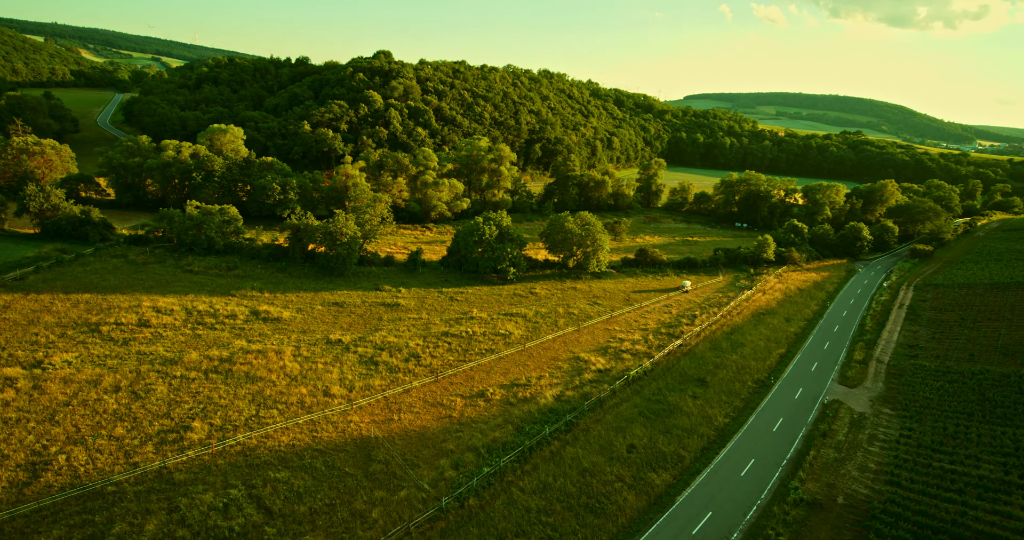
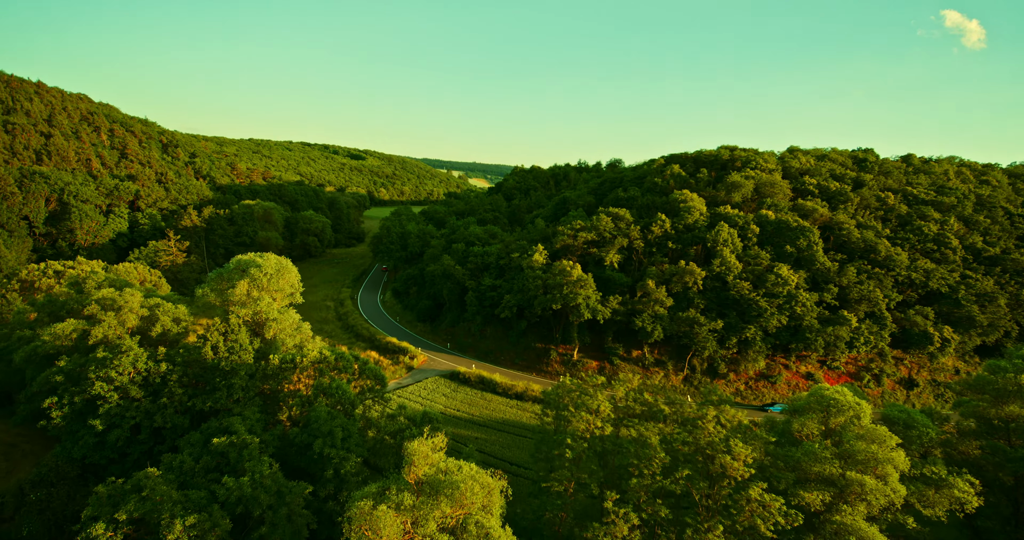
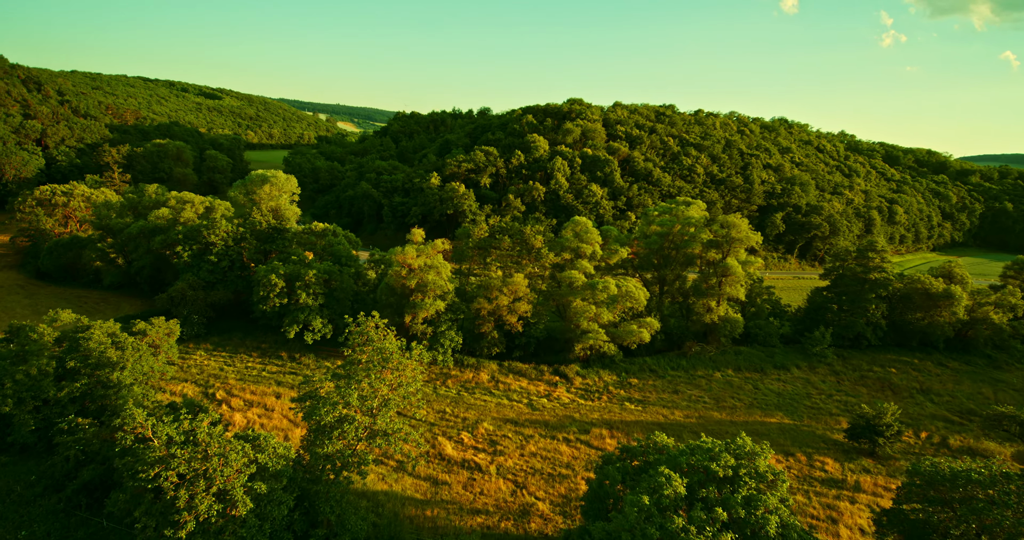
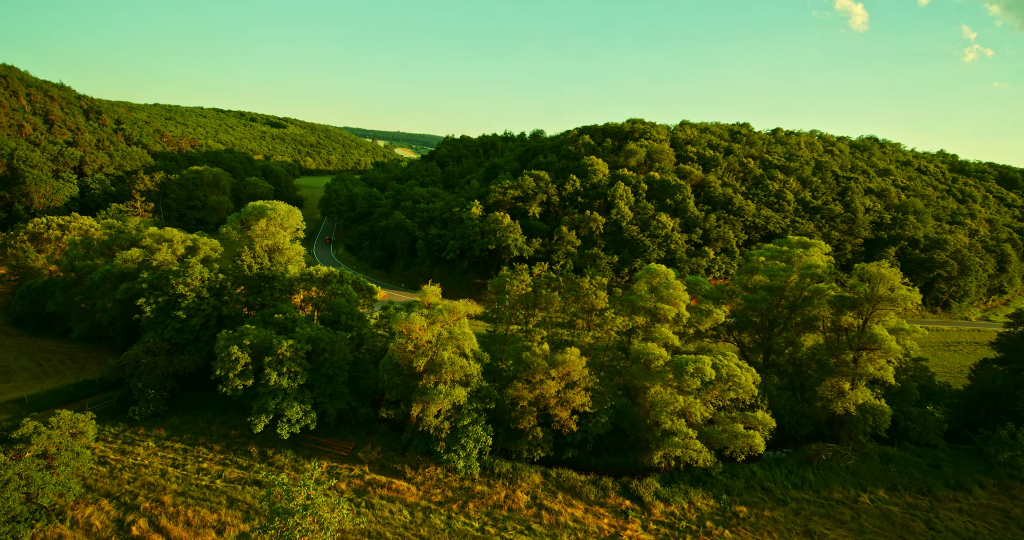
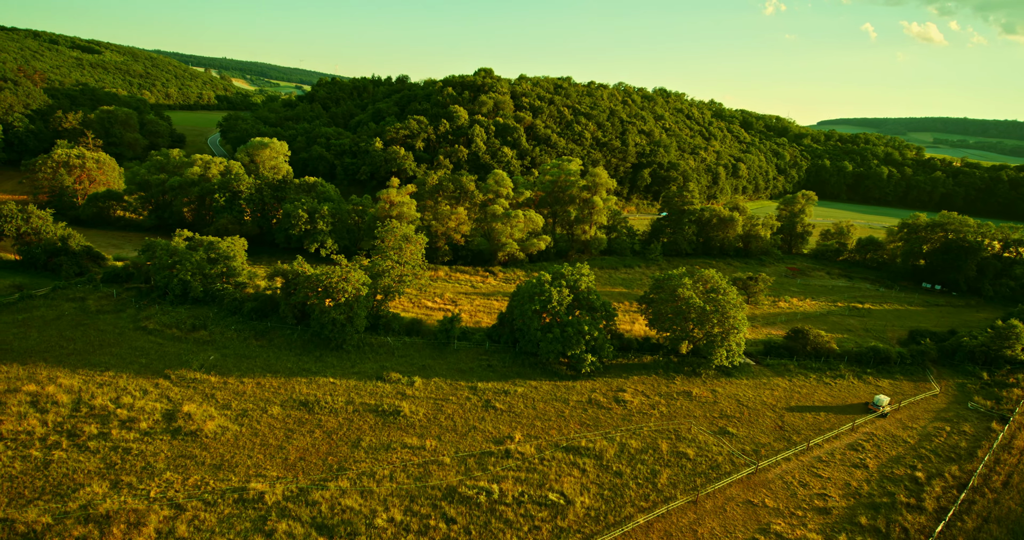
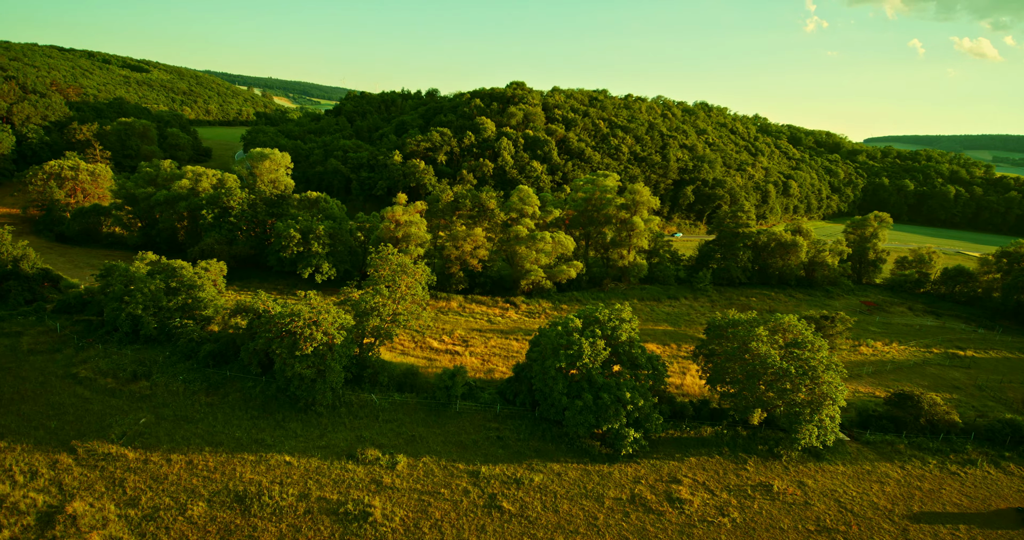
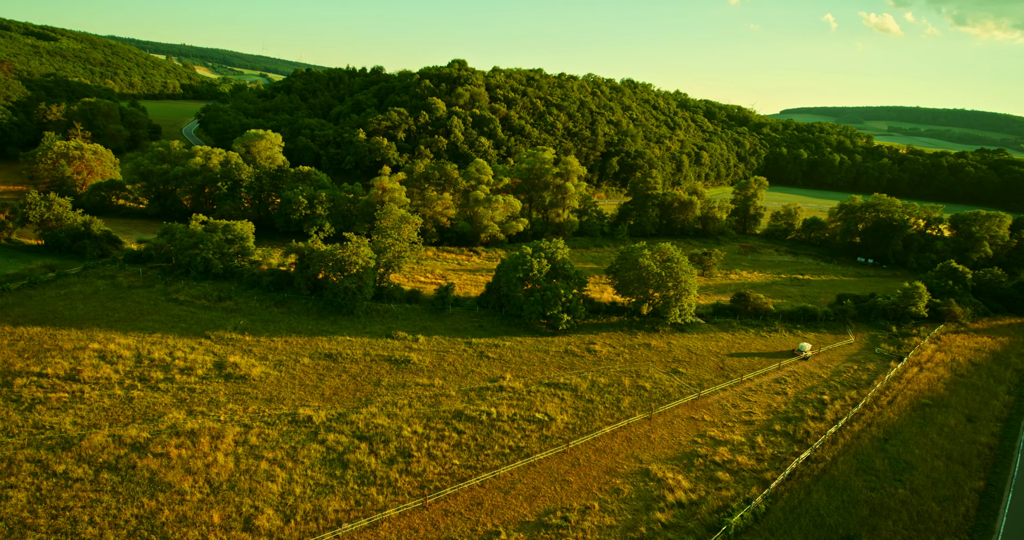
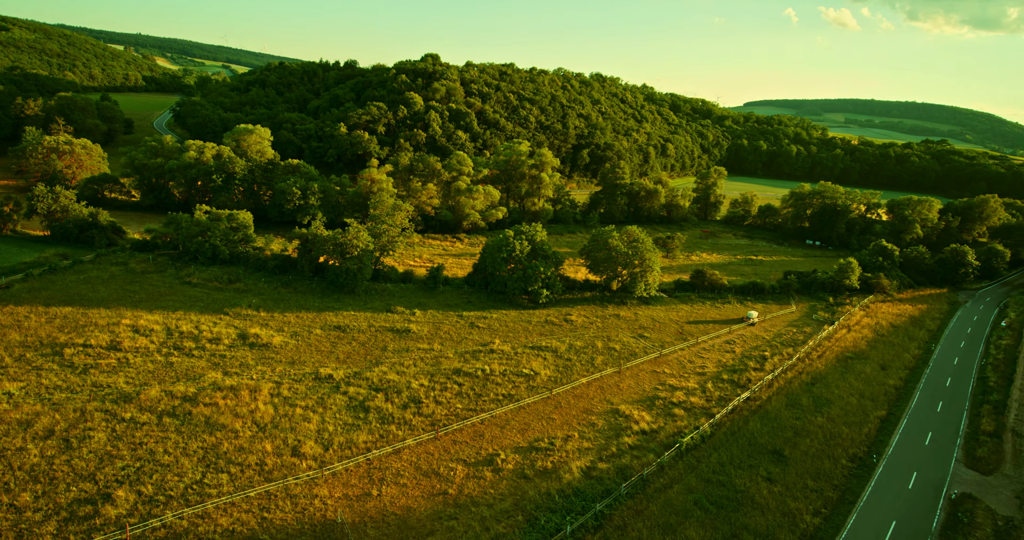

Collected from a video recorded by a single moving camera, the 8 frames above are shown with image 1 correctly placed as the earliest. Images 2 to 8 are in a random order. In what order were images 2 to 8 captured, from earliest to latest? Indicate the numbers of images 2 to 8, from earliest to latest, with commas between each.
8, 7, 5, 6, 3, 4, 2
